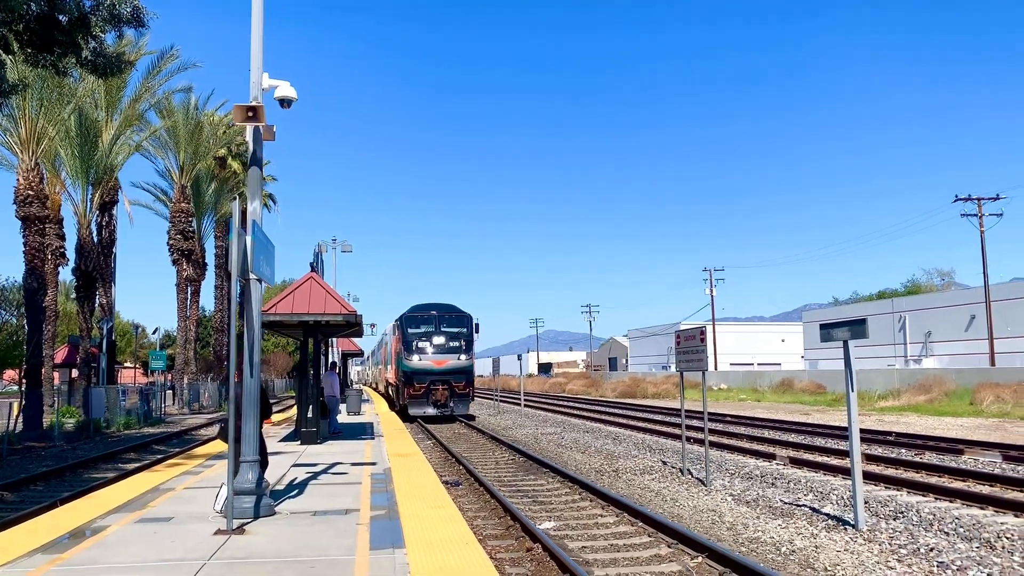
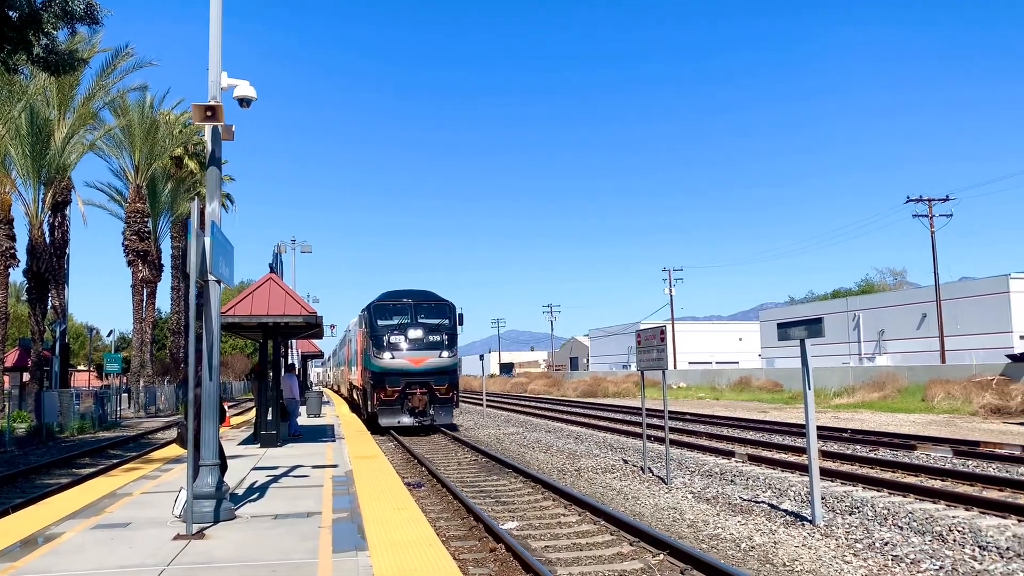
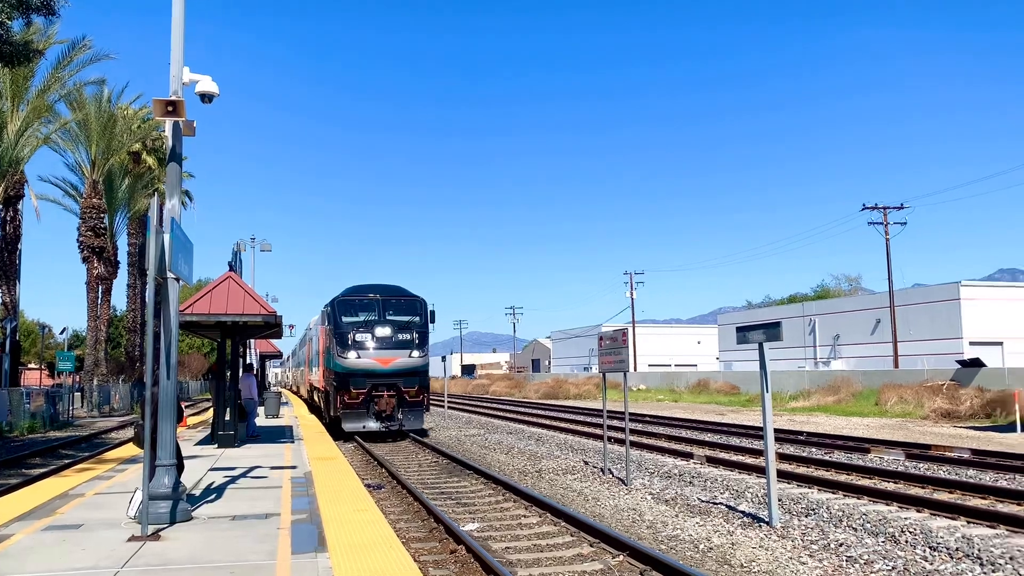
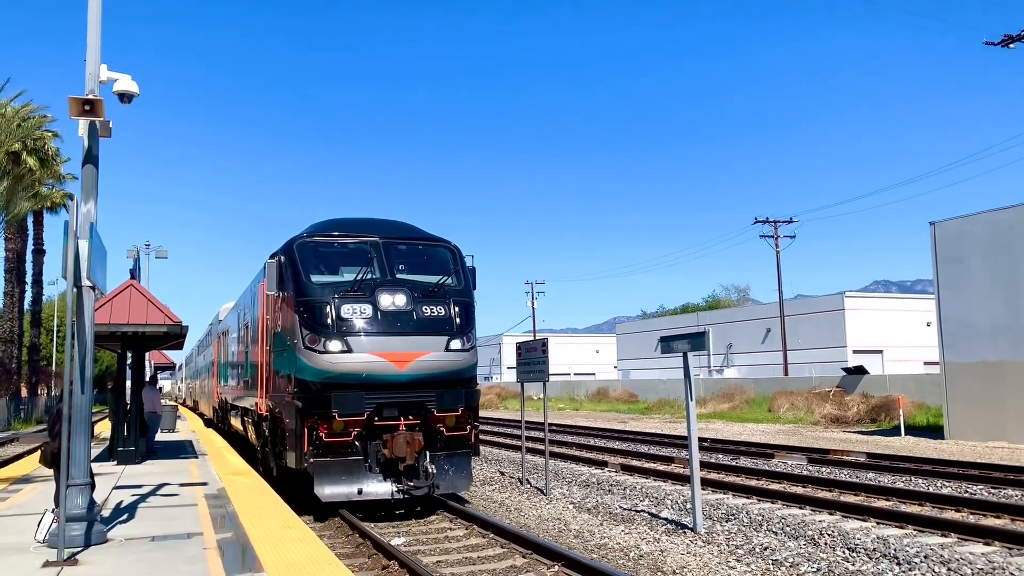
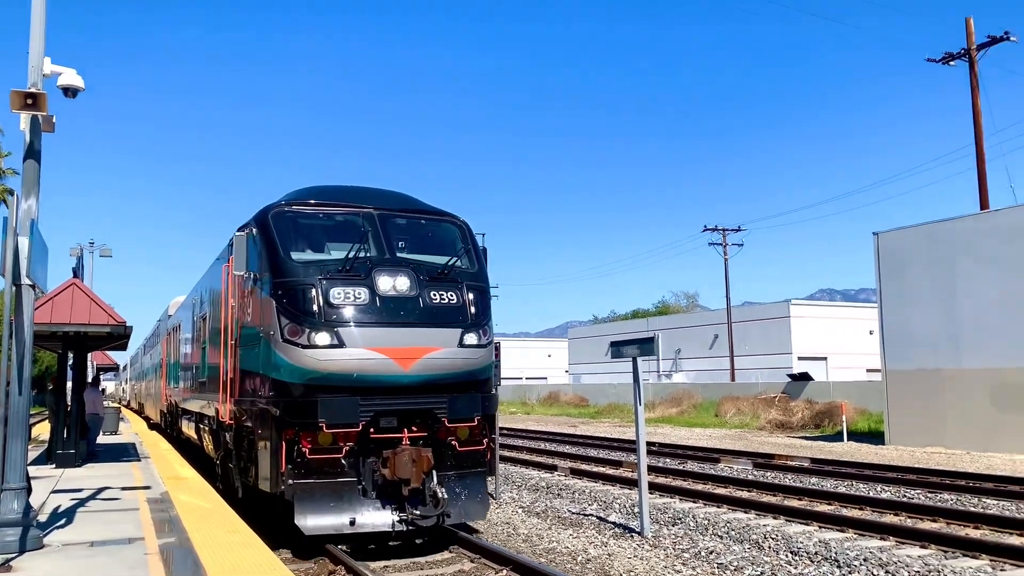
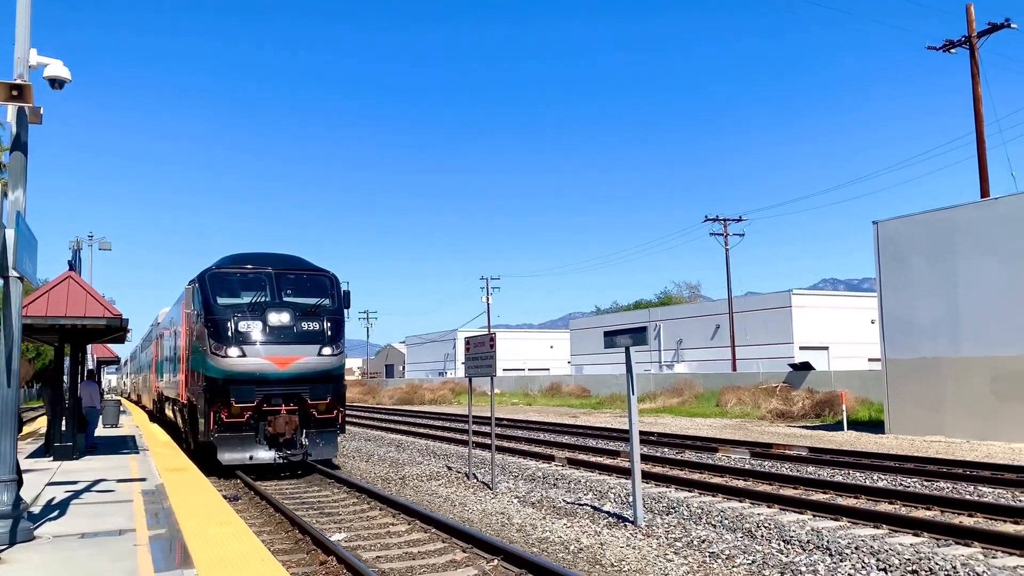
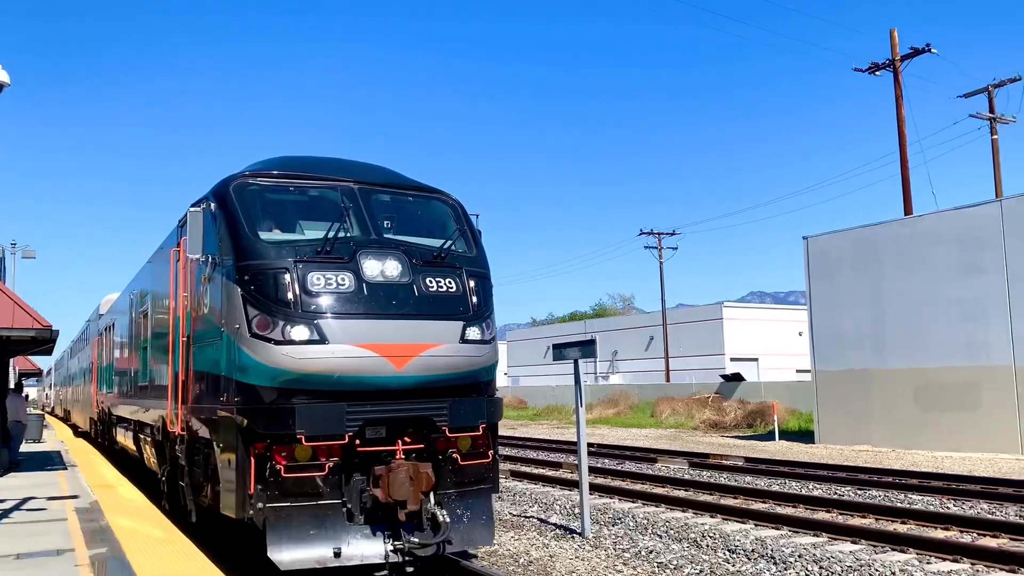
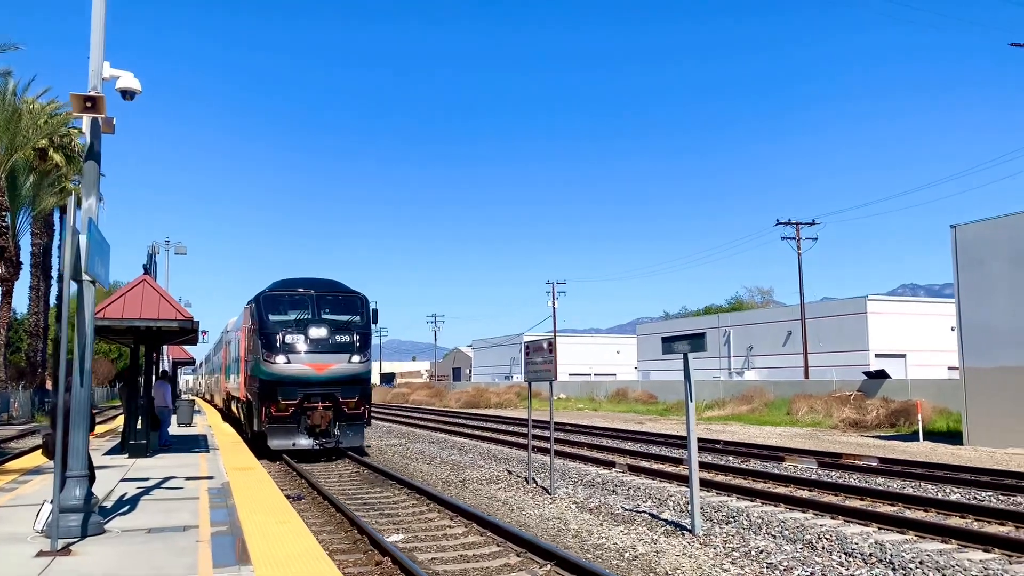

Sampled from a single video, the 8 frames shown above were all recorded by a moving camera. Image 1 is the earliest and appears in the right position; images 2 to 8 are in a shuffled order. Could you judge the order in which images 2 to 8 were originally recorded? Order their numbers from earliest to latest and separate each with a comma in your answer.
2, 3, 8, 6, 4, 5, 7
